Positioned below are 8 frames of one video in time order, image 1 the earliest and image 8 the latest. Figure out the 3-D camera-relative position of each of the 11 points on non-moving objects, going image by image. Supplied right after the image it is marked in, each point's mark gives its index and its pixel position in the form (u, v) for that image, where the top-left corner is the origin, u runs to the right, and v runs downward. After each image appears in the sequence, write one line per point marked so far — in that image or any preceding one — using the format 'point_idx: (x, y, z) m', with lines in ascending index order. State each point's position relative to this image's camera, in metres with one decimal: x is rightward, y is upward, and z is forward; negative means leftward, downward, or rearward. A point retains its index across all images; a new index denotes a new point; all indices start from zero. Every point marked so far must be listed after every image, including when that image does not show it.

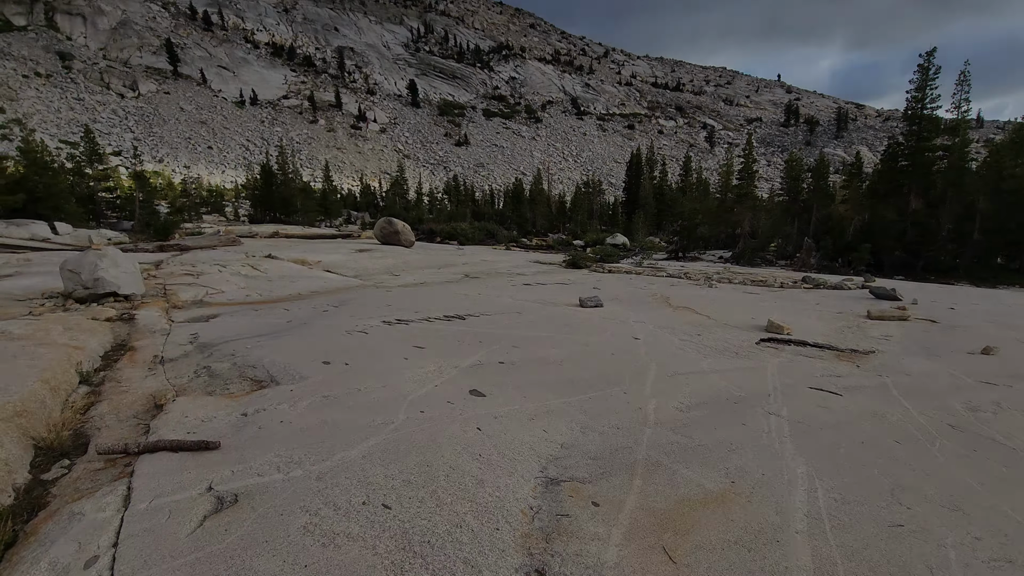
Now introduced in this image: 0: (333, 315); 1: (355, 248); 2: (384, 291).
0: (-2.3, -0.4, +6.6) m
1: (-5.7, +1.5, +19.1) m
2: (-2.3, -0.1, +9.7) m
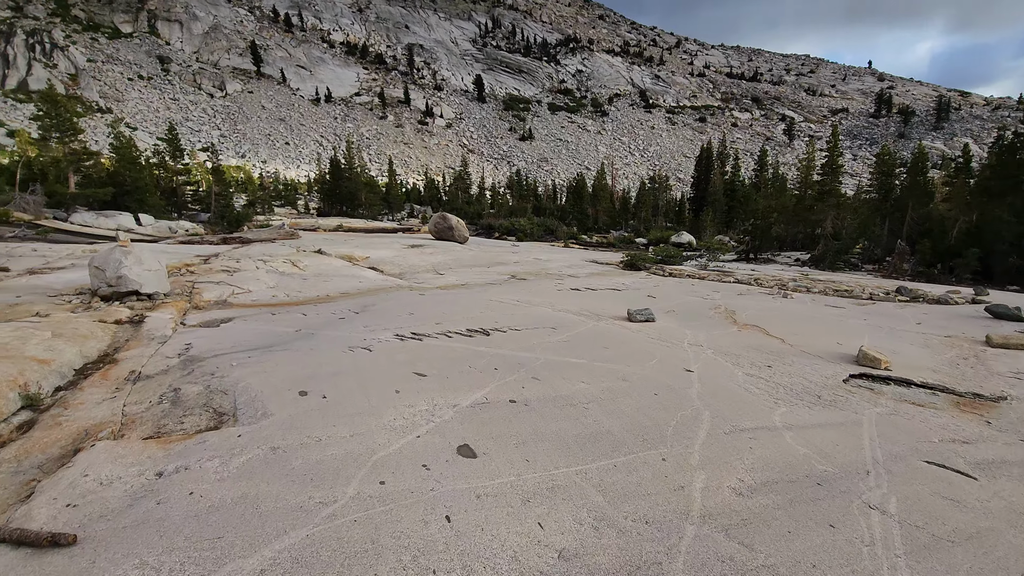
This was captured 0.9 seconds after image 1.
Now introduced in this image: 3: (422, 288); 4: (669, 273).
0: (-1.9, -0.4, +6.1) m
1: (-3.8, +1.6, +18.8) m
2: (-1.6, -0.1, +9.0) m
3: (-1.8, 0.0, +10.2) m
4: (+4.5, +0.4, +14.9) m
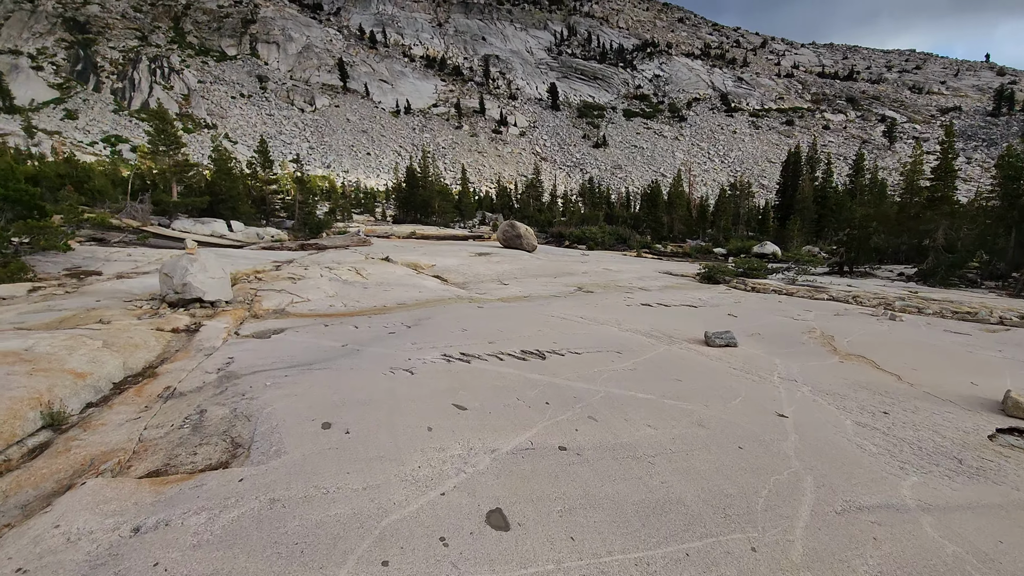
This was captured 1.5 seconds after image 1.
0: (-1.3, -0.6, +5.7) m
1: (-1.3, +1.3, +18.7) m
2: (-0.5, -0.3, +8.6) m
3: (-0.5, -0.2, +9.8) m
4: (+6.3, 0.0, +13.6) m
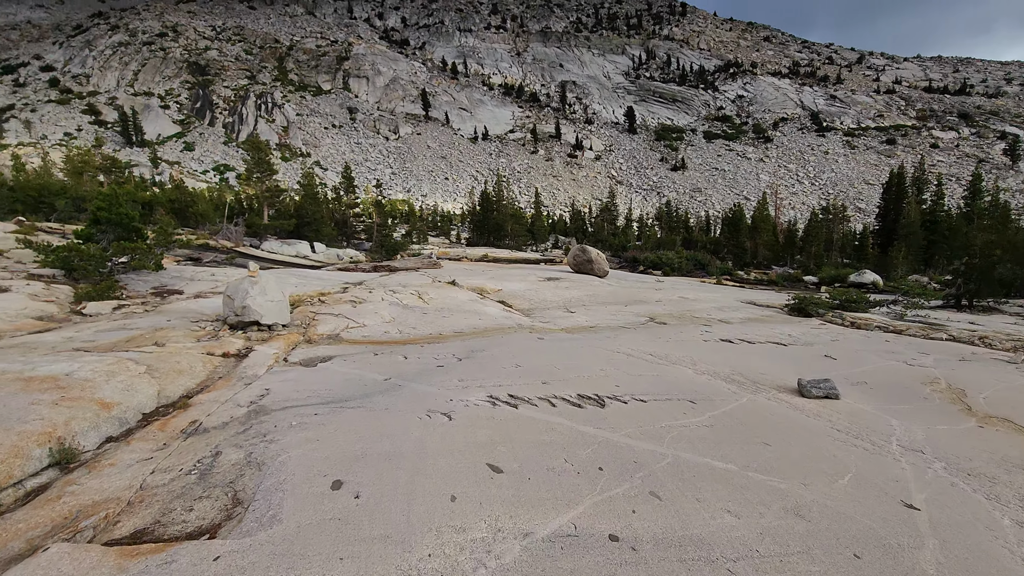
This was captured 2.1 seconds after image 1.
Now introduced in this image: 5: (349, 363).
0: (-0.7, -0.9, +5.3) m
1: (+1.1, +0.4, +18.2) m
2: (+0.4, -0.8, +8.1) m
3: (+0.6, -0.7, +9.3) m
4: (+7.9, -0.8, +12.1) m
5: (-1.8, -0.8, +5.8) m
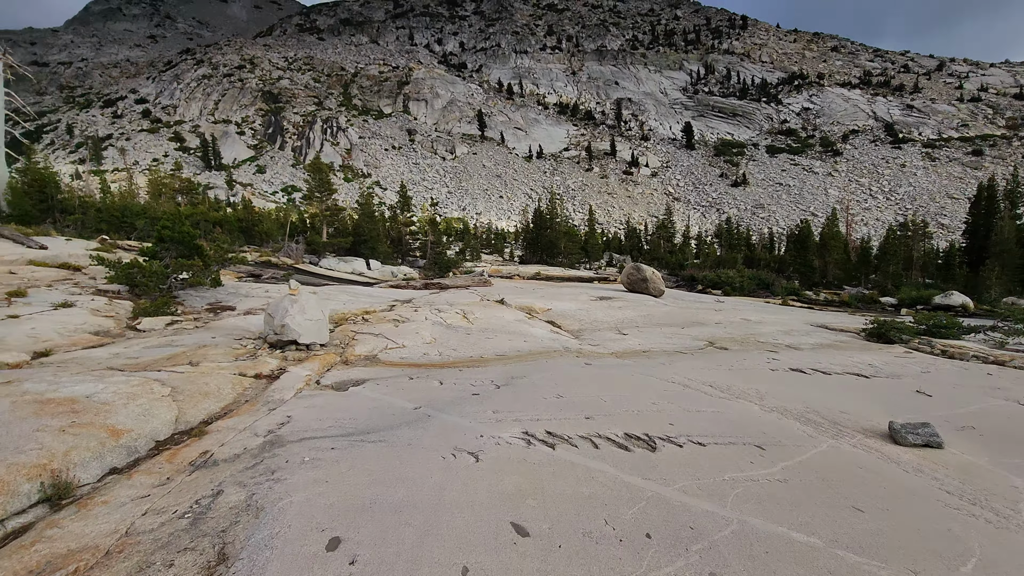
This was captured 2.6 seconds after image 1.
0: (-0.3, -1.1, +4.9) m
1: (+2.8, -0.2, +17.6) m
2: (+1.1, -1.1, +7.6) m
3: (+1.4, -1.1, +8.7) m
4: (+8.9, -1.3, +10.8) m
5: (-1.4, -1.1, +5.5) m
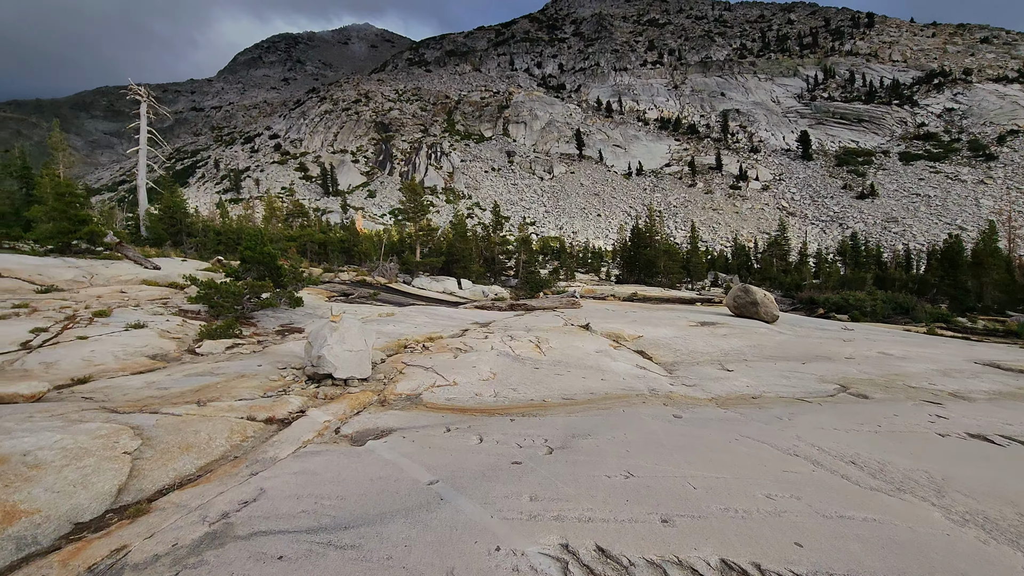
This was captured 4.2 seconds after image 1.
0: (0.0, -1.3, +3.6) m
1: (+5.4, -1.0, +15.5) m
2: (+1.9, -1.4, +6.0) m
3: (+2.4, -1.5, +7.1) m
4: (+10.2, -1.8, +7.7) m
5: (-0.9, -1.3, +4.4) m
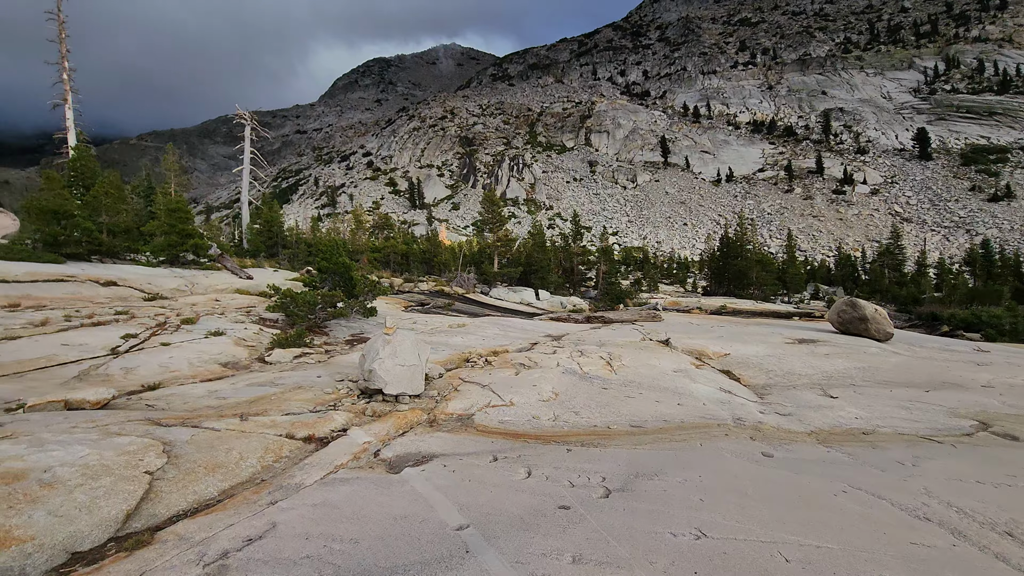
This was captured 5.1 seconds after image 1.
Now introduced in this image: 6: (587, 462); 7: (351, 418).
0: (+0.3, -1.4, +3.0) m
1: (+7.5, -1.3, +14.0) m
2: (+2.5, -1.6, +5.1) m
3: (+3.1, -1.6, +6.1) m
4: (+10.9, -2.1, +5.5) m
5: (-0.5, -1.4, +4.0) m
6: (+0.7, -1.5, +4.4) m
7: (-1.5, -1.3, +5.2) m
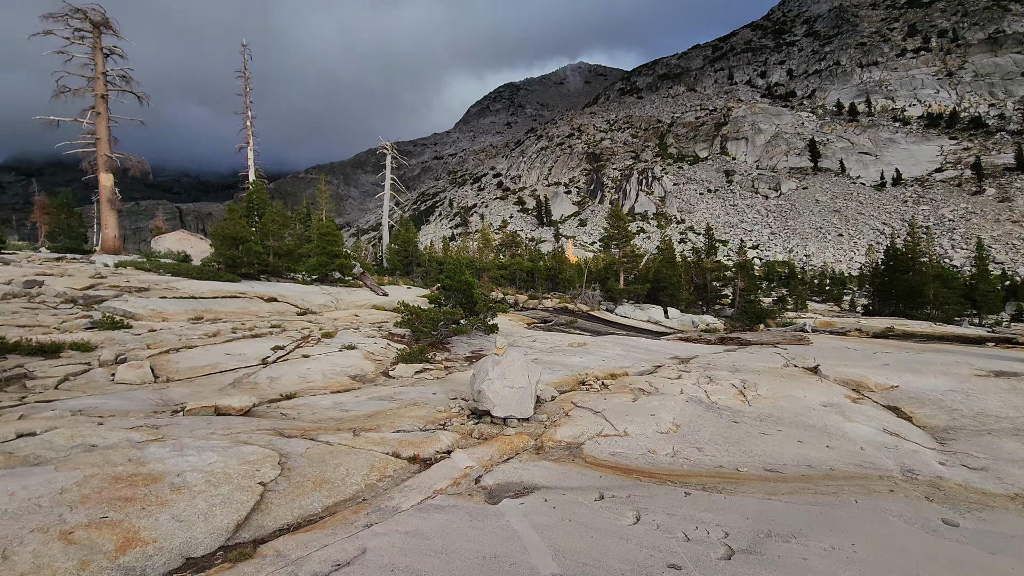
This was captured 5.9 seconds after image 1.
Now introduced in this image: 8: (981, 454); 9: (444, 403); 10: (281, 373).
0: (+0.8, -1.6, +2.6) m
1: (+10.4, -1.8, +11.5) m
2: (+3.4, -1.8, +4.1) m
3: (+4.3, -1.9, +4.8) m
4: (+11.7, -2.3, +2.4) m
5: (+0.2, -1.6, +3.7) m
6: (+1.5, -1.6, +3.9) m
7: (-0.5, -1.5, +5.2) m
8: (+5.4, -2.0, +6.0) m
9: (-0.9, -1.5, +6.6) m
10: (-3.5, -1.3, +7.9) m
